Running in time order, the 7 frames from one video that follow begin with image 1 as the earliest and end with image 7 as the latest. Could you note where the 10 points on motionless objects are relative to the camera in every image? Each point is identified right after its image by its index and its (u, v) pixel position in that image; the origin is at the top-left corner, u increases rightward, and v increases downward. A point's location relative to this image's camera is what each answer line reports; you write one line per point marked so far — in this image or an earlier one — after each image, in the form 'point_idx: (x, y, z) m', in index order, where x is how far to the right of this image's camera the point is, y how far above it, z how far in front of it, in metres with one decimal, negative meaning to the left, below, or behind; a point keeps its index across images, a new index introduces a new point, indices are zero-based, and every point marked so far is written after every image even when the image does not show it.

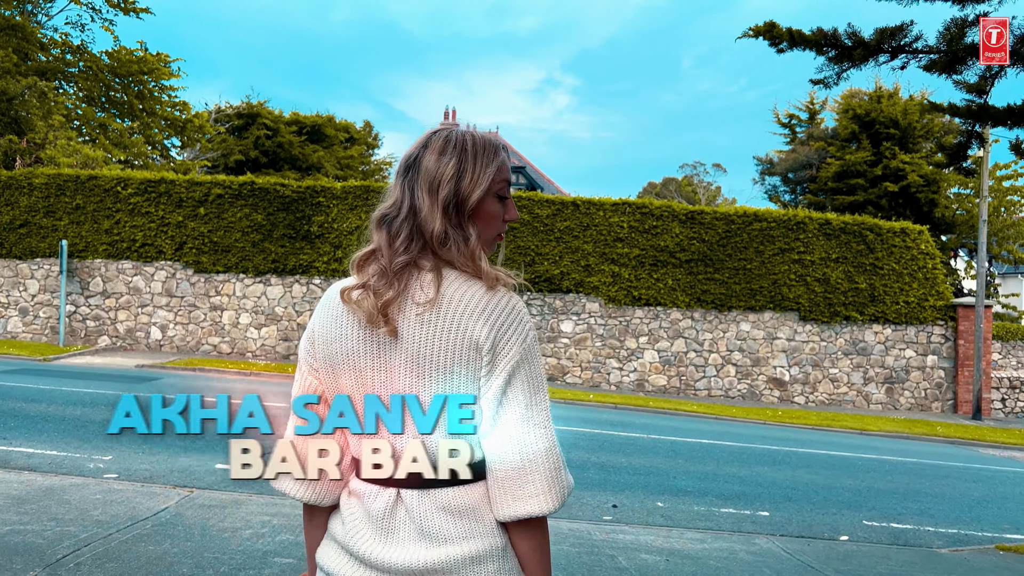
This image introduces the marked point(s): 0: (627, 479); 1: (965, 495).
0: (+1.4, -2.3, +8.1) m
1: (+6.0, -2.7, +9.0) m
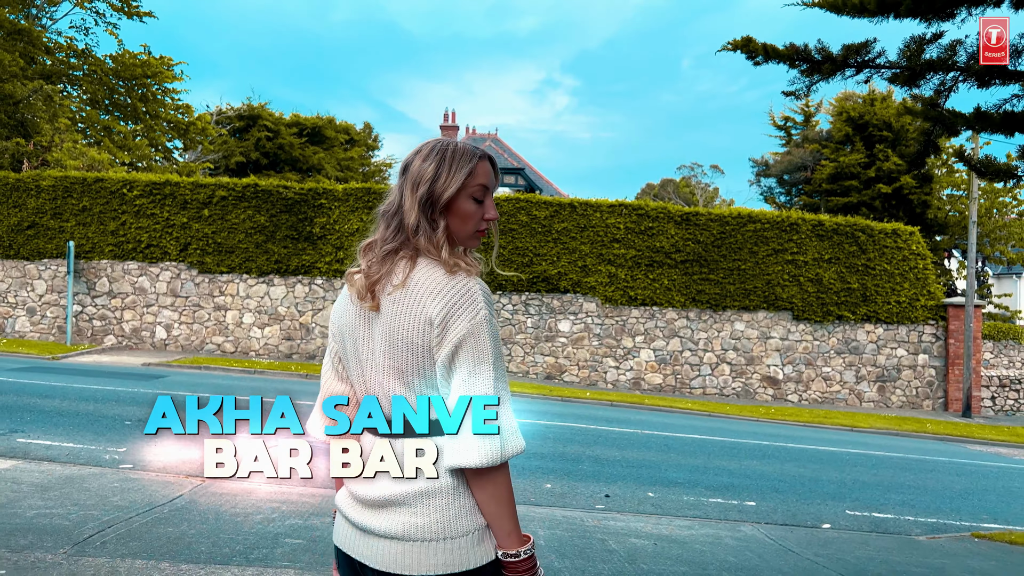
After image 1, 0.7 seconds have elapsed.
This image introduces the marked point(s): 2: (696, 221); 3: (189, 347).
0: (+1.3, -2.3, +8.4) m
1: (+6.0, -2.7, +9.3) m
2: (+4.7, +1.7, +17.5) m
3: (-8.1, -1.5, +17.2) m
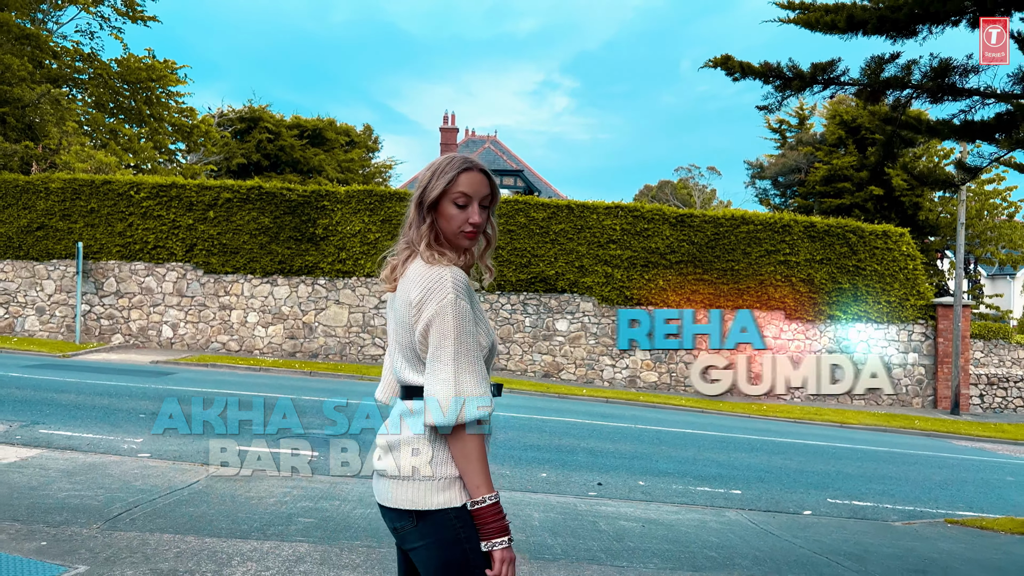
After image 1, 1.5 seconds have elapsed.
0: (+1.3, -2.2, +8.8) m
1: (+5.9, -2.7, +9.7) m
2: (+4.7, +1.7, +17.9) m
3: (-8.2, -1.5, +17.6) m
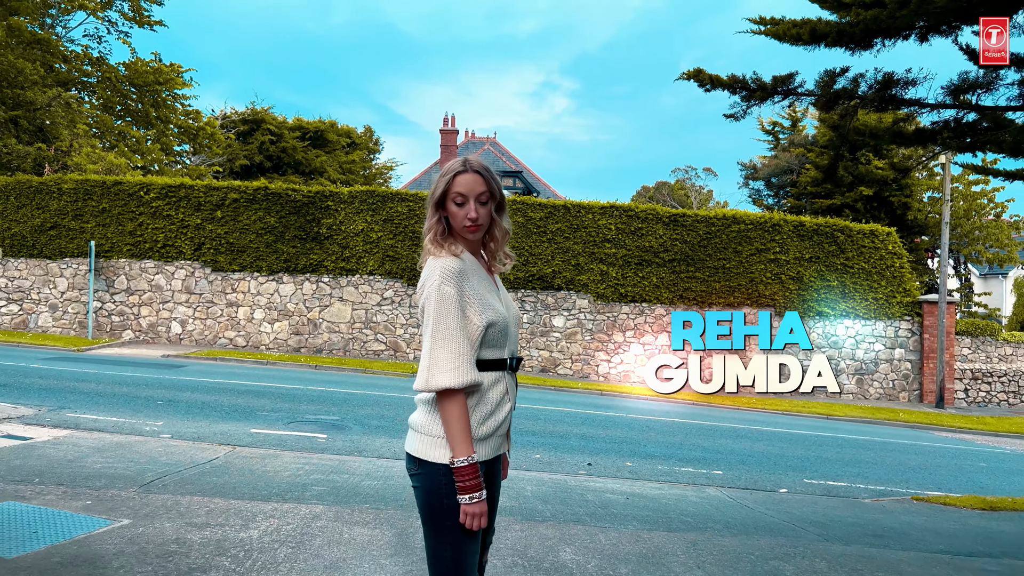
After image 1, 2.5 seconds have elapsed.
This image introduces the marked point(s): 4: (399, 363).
0: (+1.2, -2.2, +9.3) m
1: (+5.9, -2.6, +10.3) m
2: (+4.6, +1.8, +18.5) m
3: (-8.2, -1.4, +18.1) m
4: (-2.9, -1.9, +17.5) m
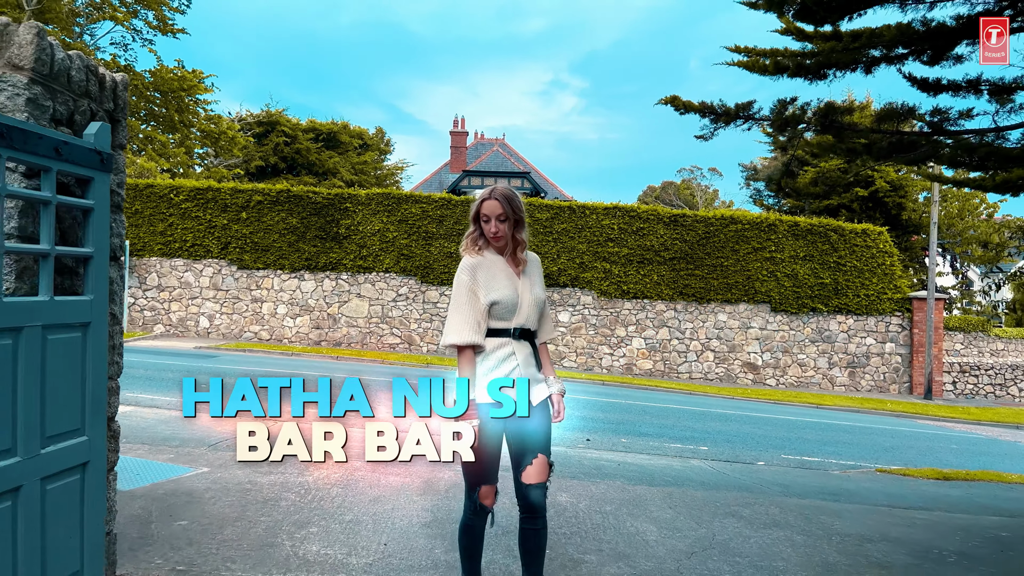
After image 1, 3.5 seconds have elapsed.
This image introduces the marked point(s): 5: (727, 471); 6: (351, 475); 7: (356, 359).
0: (+1.3, -2.1, +10.3) m
1: (+6.0, -2.6, +11.2) m
2: (+4.9, +1.9, +19.5) m
3: (-8.0, -1.3, +19.3) m
4: (-2.7, -1.8, +18.5) m
5: (+2.6, -2.2, +8.1) m
6: (-1.4, -1.6, +5.7) m
7: (-3.9, -1.8, +17.1) m
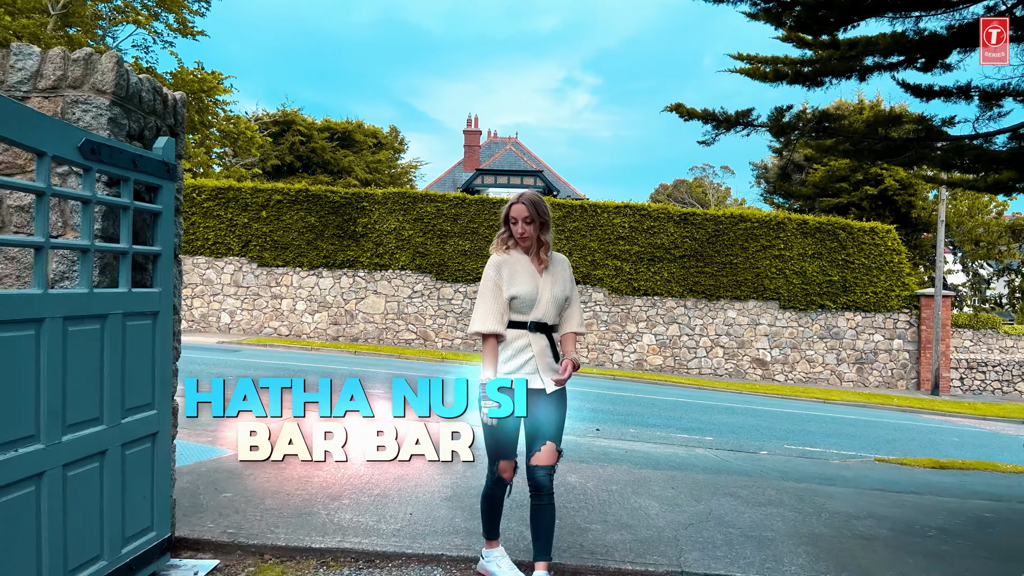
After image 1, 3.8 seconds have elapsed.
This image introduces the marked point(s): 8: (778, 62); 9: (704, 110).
0: (+1.5, -2.0, +10.8) m
1: (+6.2, -2.5, +11.5) m
2: (+5.2, +2.0, +19.8) m
3: (-7.7, -1.2, +19.8) m
4: (-2.3, -1.7, +19.0) m
5: (+2.7, -2.2, +8.5) m
6: (-1.2, -1.5, +6.2) m
7: (-3.6, -1.7, +17.6) m
8: (+3.1, +2.6, +7.9) m
9: (+2.0, +1.8, +7.0) m
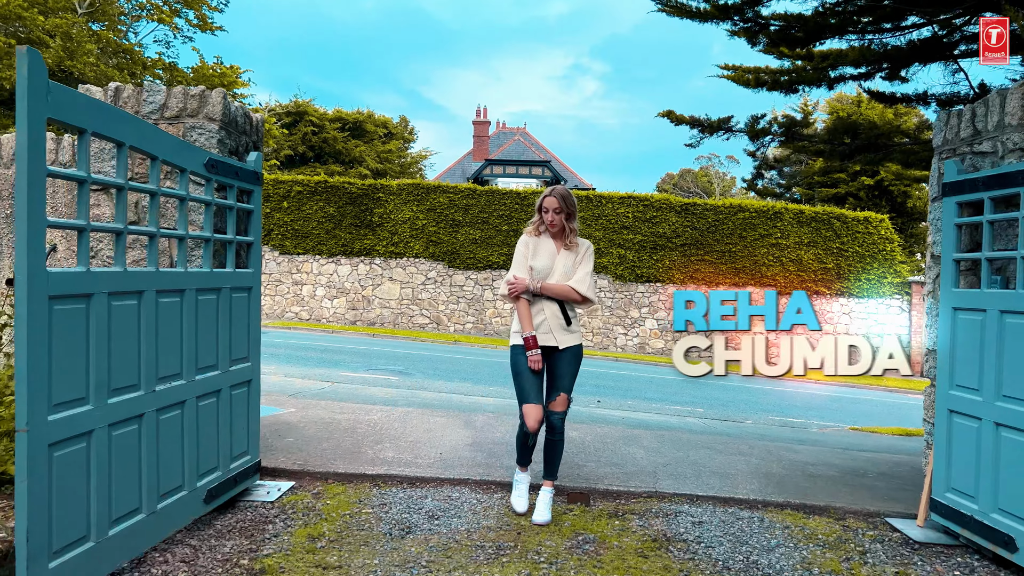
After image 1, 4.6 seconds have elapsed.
0: (+1.7, -1.8, +11.8) m
1: (+6.4, -2.3, +12.5) m
2: (+5.5, +2.4, +20.7) m
3: (-7.4, -0.8, +21.0) m
4: (-2.1, -1.4, +20.1) m
5: (+2.9, -1.9, +9.5) m
6: (-1.1, -1.4, +7.3) m
7: (-3.4, -1.3, +18.7) m
8: (+3.2, +2.8, +8.8) m
9: (+2.1, +2.0, +7.9) m
